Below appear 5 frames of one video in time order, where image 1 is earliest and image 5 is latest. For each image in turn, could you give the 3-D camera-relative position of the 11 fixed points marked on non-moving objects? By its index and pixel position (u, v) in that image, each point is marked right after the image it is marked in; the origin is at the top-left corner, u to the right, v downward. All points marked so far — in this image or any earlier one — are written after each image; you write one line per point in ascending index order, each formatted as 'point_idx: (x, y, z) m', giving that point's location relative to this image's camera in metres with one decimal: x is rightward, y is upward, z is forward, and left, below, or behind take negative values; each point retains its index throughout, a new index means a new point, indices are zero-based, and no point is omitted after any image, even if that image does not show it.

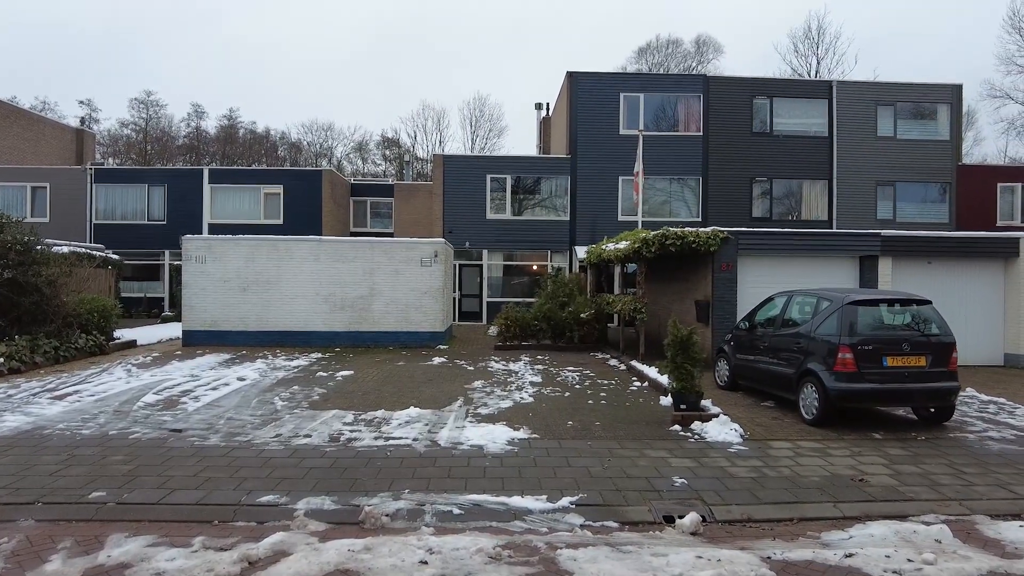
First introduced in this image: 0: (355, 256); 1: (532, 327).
0: (-3.6, +0.7, +15.3) m
1: (+0.4, -0.9, +15.3) m
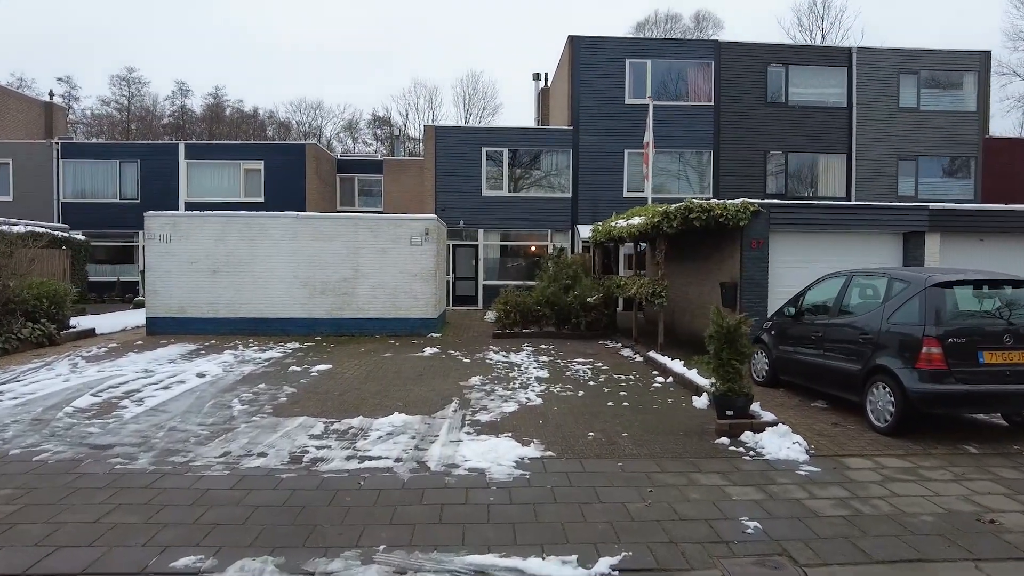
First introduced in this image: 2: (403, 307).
0: (-3.6, +1.1, +13.8) m
1: (+0.4, -0.5, +13.8) m
2: (-2.3, -0.4, +13.8) m
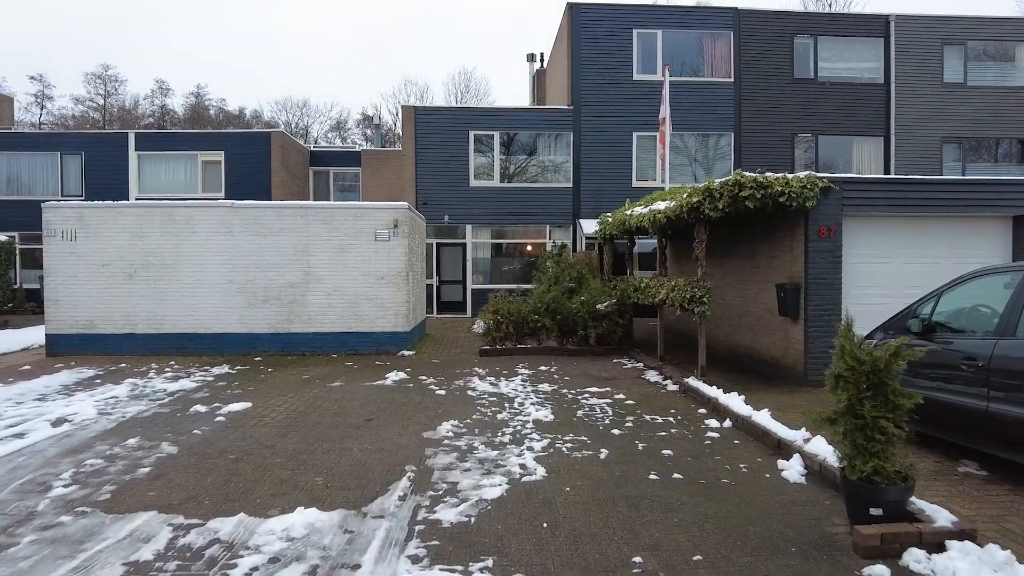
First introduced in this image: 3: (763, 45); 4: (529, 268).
0: (-3.8, +1.0, +11.0) m
1: (+0.3, -0.6, +11.1) m
2: (-2.4, -0.5, +11.1) m
3: (+7.1, +6.9, +18.9) m
4: (+0.4, +0.6, +18.7) m
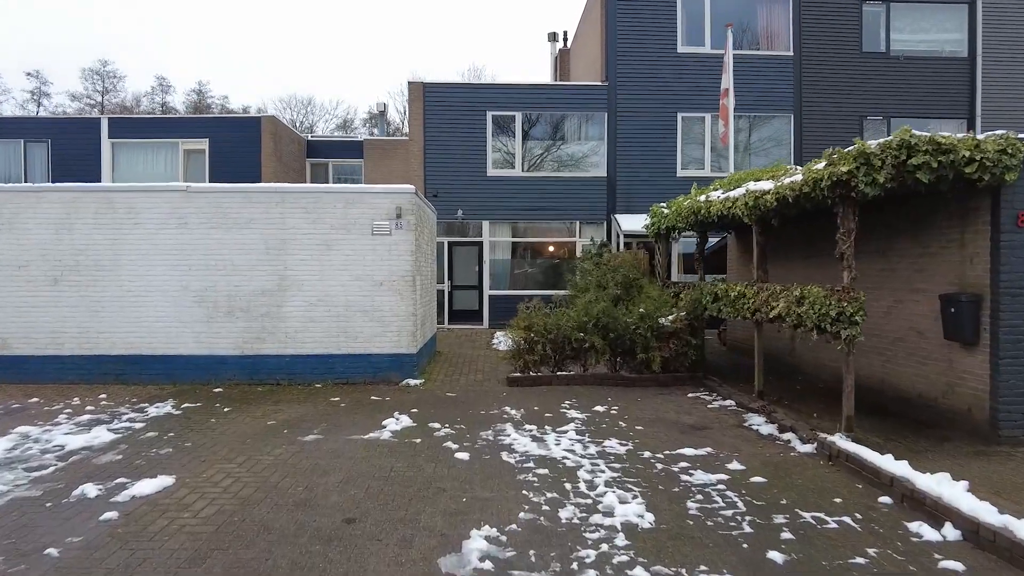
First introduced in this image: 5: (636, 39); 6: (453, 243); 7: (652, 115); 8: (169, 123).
0: (-3.3, +0.9, +8.5) m
1: (+0.8, -0.7, +8.5) m
2: (-1.9, -0.6, +8.5) m
3: (+7.7, +6.7, +16.3) m
4: (+1.0, +0.4, +16.1) m
5: (+3.0, +6.0, +16.1) m
6: (-1.4, +1.1, +16.1) m
7: (+3.4, +4.2, +16.1) m
8: (-9.7, +4.6, +18.9) m
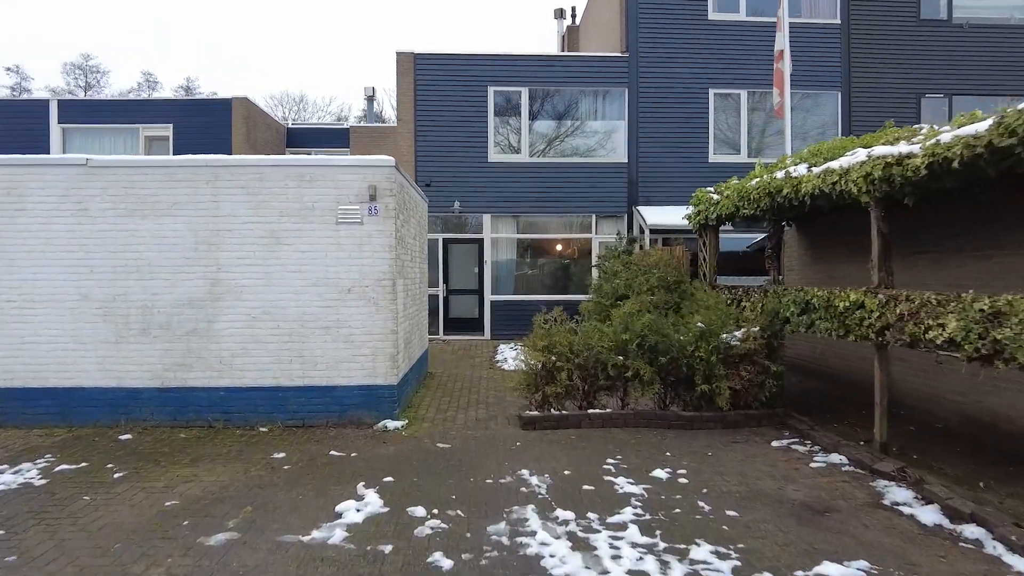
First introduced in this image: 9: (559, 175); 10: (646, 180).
0: (-3.1, +0.8, +6.3) m
1: (+0.9, -0.8, +6.3) m
2: (-1.8, -0.7, +6.3) m
3: (+7.8, +6.7, +14.1) m
4: (+1.1, +0.3, +13.9) m
5: (+3.1, +5.9, +13.9) m
6: (-1.3, +1.0, +13.9) m
7: (+3.5, +4.1, +14.0) m
8: (-9.6, +4.5, +16.7) m
9: (+1.0, +2.4, +14.0) m
10: (+2.8, +2.3, +13.9) m
